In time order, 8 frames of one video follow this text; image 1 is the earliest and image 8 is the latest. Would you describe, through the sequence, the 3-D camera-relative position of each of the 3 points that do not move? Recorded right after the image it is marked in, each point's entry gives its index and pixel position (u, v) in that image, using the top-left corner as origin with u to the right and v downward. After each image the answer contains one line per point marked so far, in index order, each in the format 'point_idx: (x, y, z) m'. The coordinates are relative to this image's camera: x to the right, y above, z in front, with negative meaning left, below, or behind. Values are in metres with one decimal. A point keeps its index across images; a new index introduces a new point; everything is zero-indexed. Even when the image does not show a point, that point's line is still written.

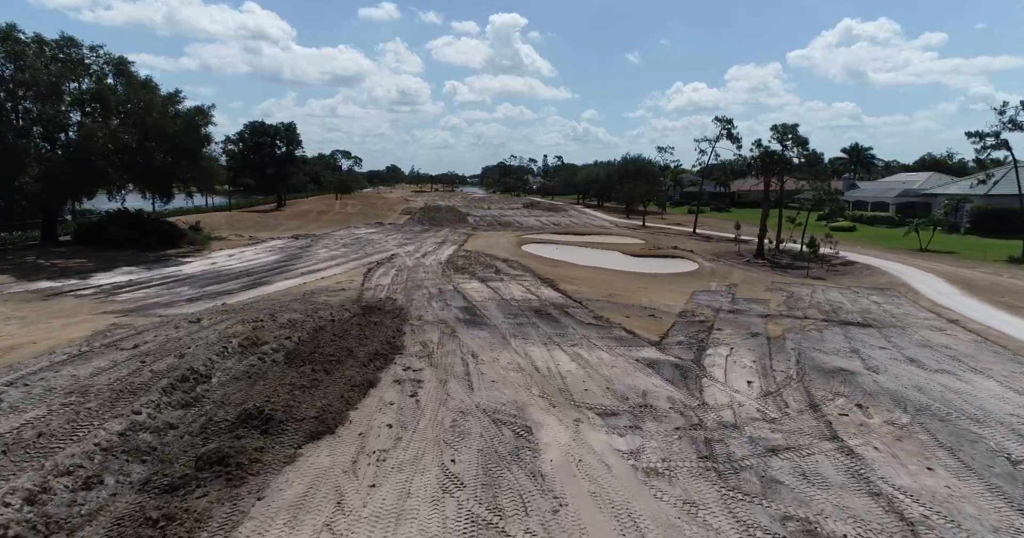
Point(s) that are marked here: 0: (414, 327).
0: (-2.6, -1.6, +14.5) m
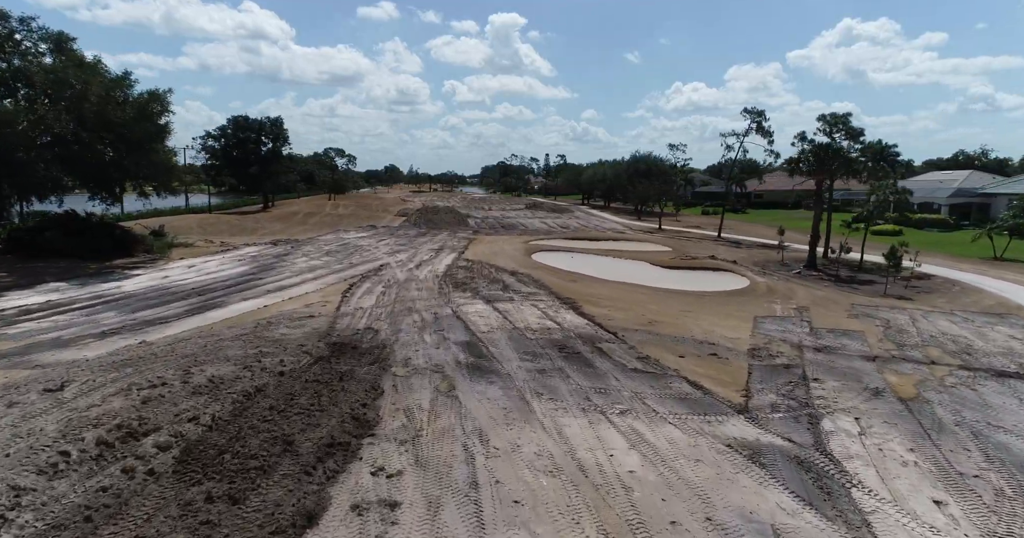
0: (-2.2, -2.2, +10.4) m
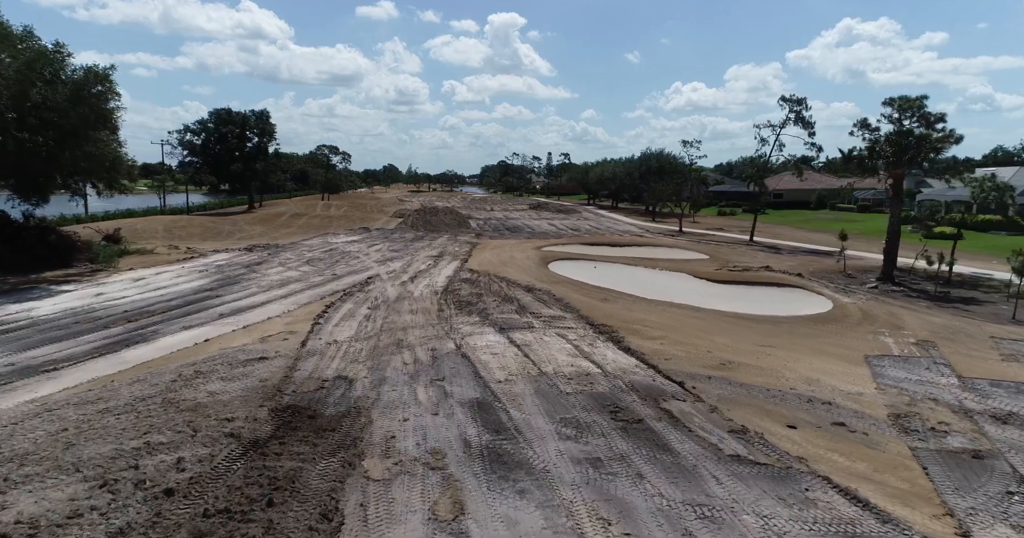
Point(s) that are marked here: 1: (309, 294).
0: (-1.7, -2.7, +6.3) m
1: (-7.2, -0.9, +19.2) m
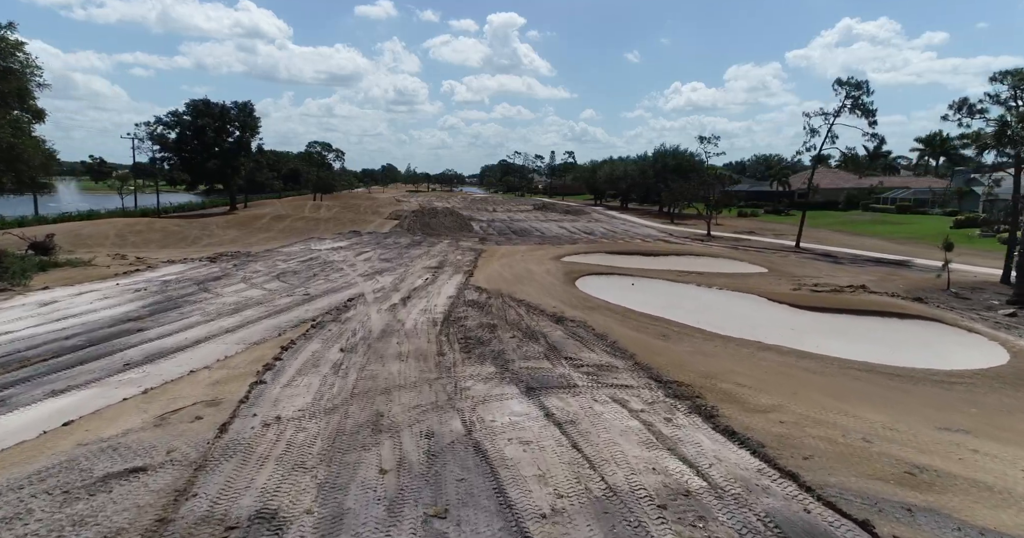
0: (-1.1, -3.3, +1.6) m
1: (-6.6, -1.5, +14.5) m
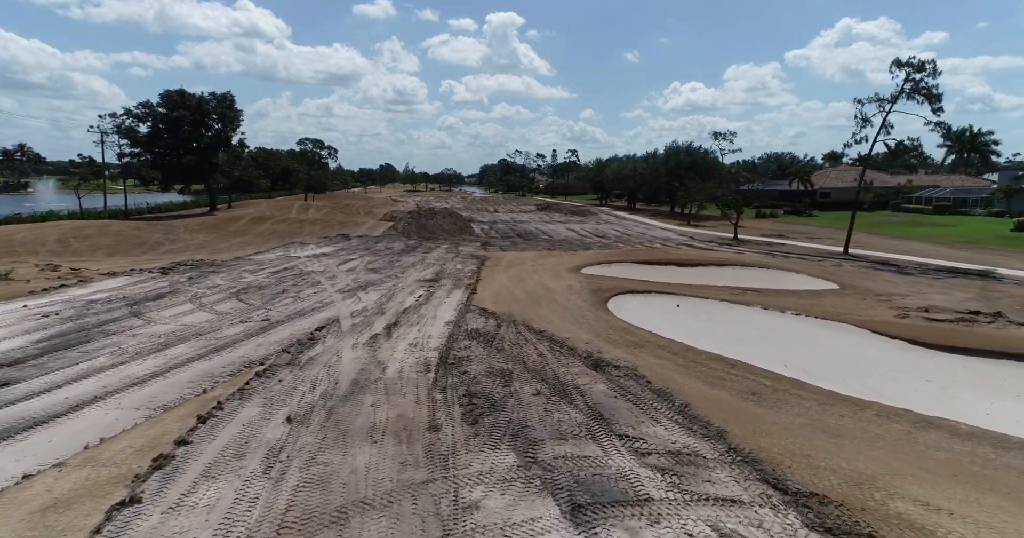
0: (-0.6, -3.8, -2.4) m
1: (-6.2, -2.0, +10.5) m
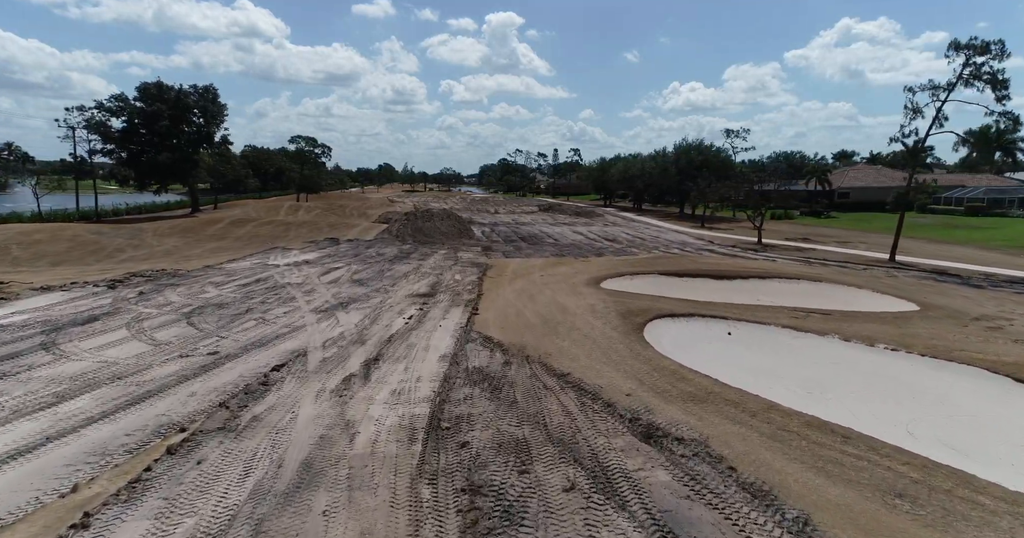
0: (-0.4, -4.2, -5.4) m
1: (-5.9, -2.4, +7.4) m
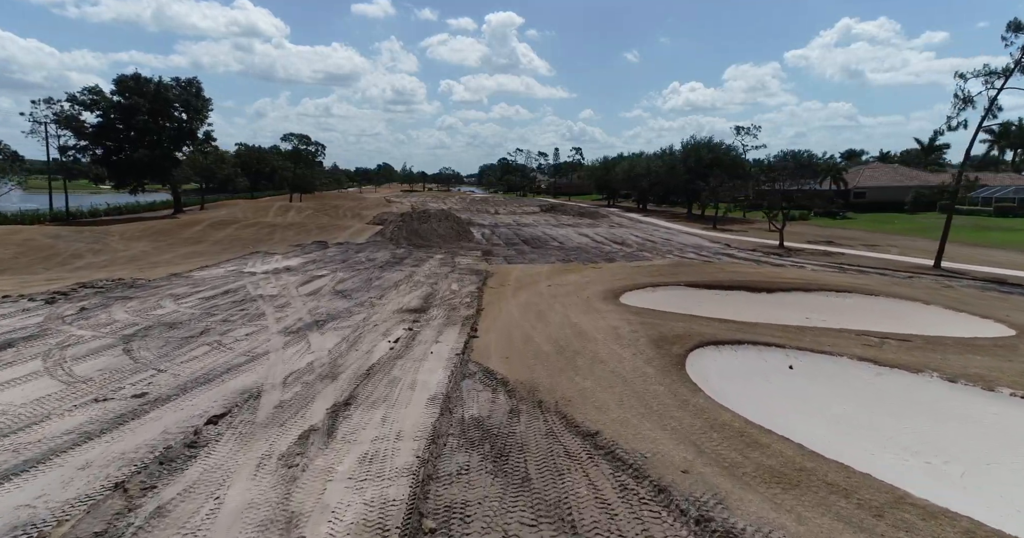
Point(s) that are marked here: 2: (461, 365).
0: (-0.2, -4.5, -7.9) m
1: (-5.8, -2.8, +4.9) m
2: (-1.1, -1.8, +10.9) m
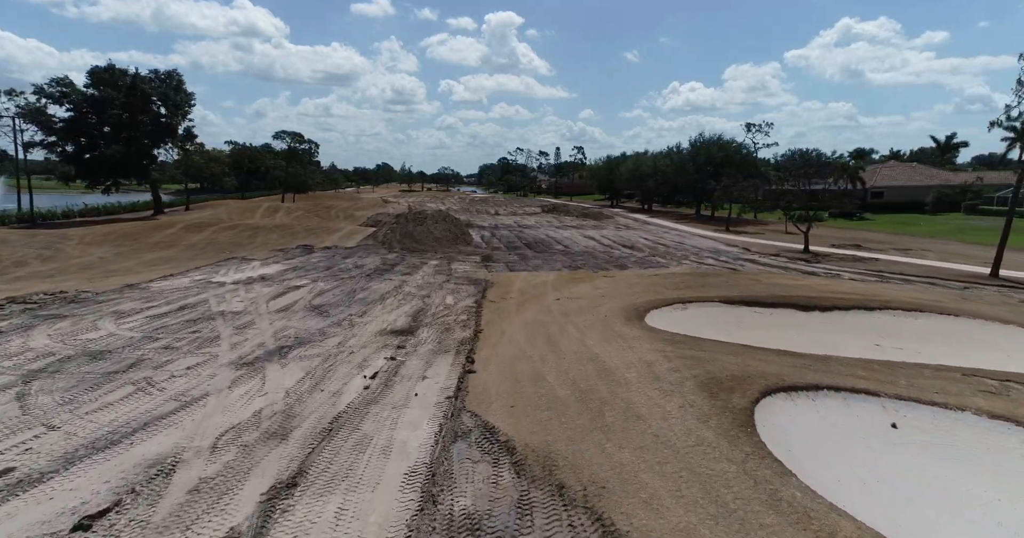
0: (-0.1, -4.9, -10.5) m
1: (-5.7, -3.1, +2.4) m
2: (-1.0, -2.2, +8.4) m
